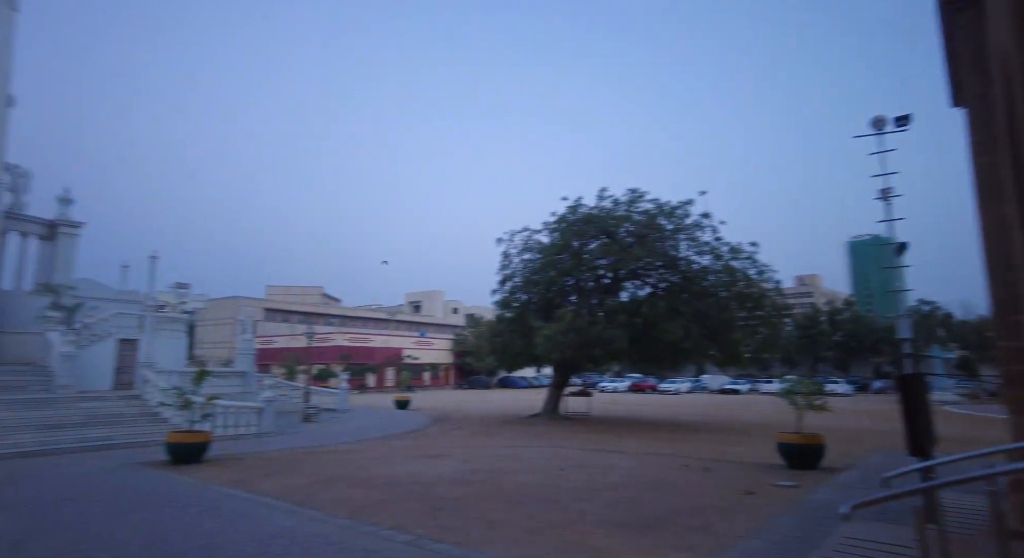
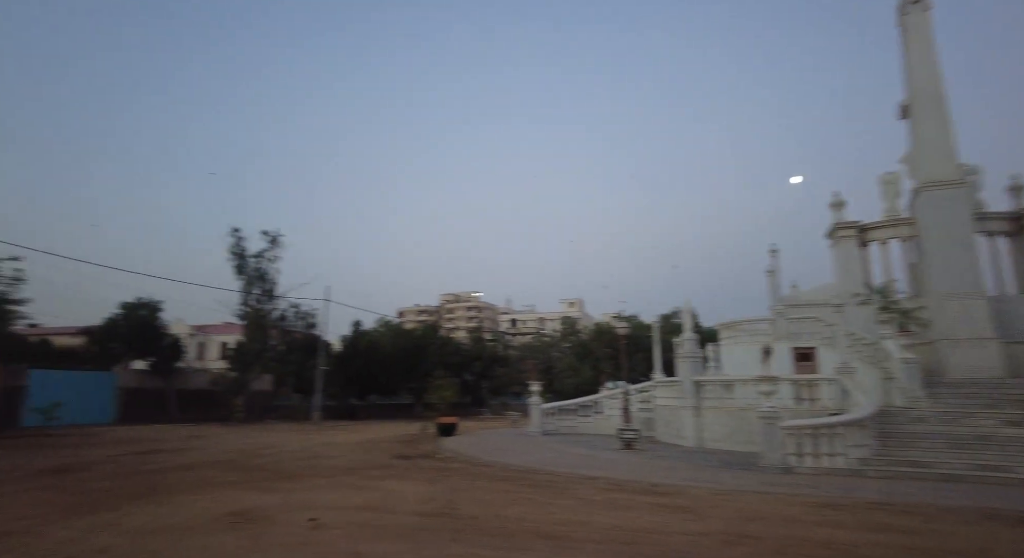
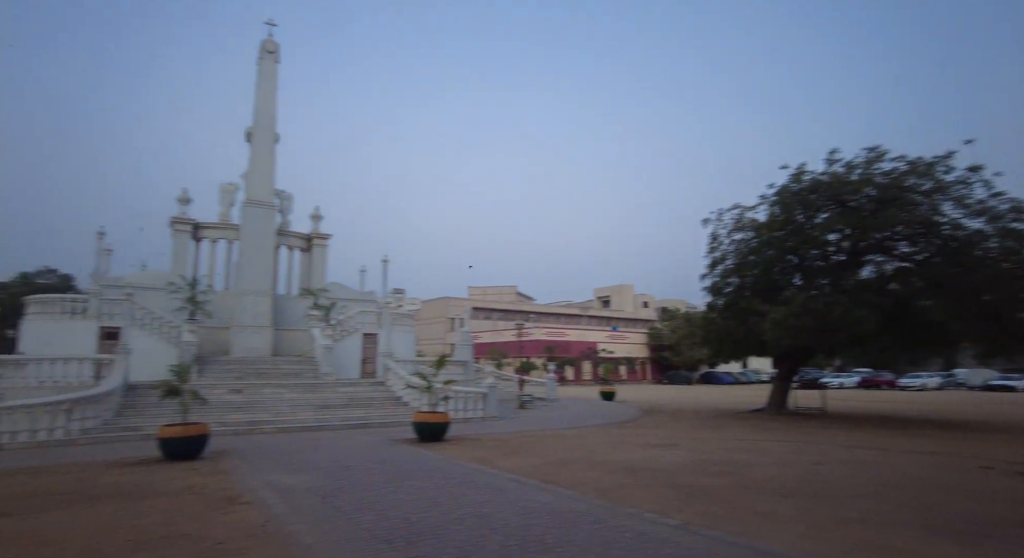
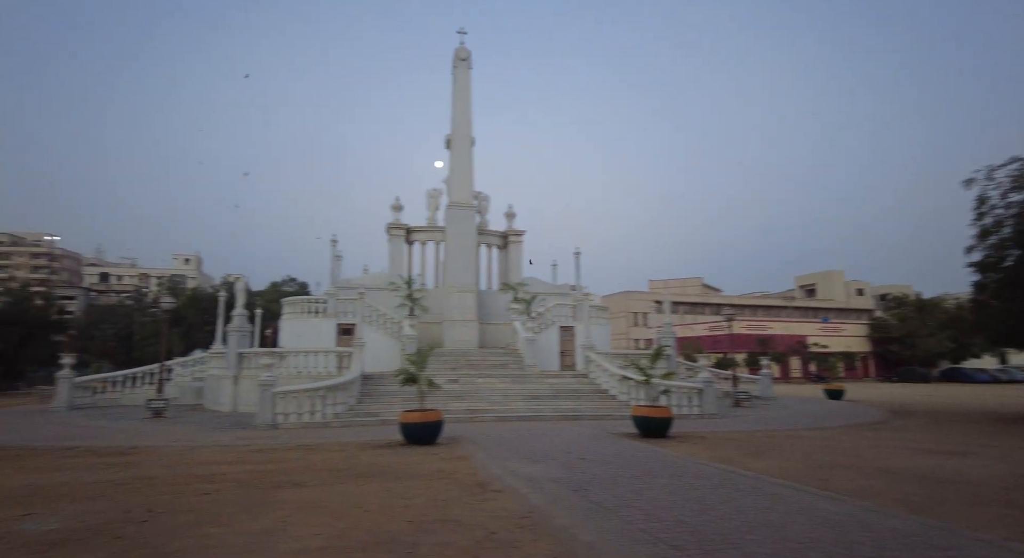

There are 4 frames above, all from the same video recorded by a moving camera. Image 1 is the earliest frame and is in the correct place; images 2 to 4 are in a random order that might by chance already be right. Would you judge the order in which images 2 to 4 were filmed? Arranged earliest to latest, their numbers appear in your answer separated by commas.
3, 4, 2
